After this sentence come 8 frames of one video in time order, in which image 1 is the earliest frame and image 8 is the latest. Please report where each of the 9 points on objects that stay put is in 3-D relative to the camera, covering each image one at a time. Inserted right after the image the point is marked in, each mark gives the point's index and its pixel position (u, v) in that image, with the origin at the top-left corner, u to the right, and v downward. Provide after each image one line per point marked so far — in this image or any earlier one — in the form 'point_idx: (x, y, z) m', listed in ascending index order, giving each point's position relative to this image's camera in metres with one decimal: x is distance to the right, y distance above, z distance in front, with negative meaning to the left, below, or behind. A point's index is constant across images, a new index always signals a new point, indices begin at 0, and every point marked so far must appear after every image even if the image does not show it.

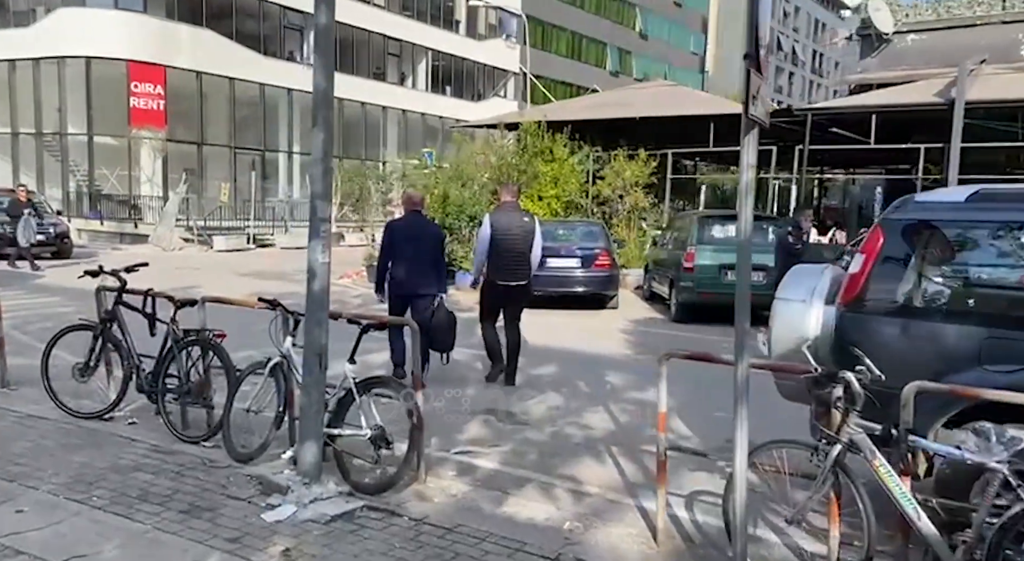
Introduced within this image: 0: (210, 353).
0: (-2.1, -0.5, +5.4) m
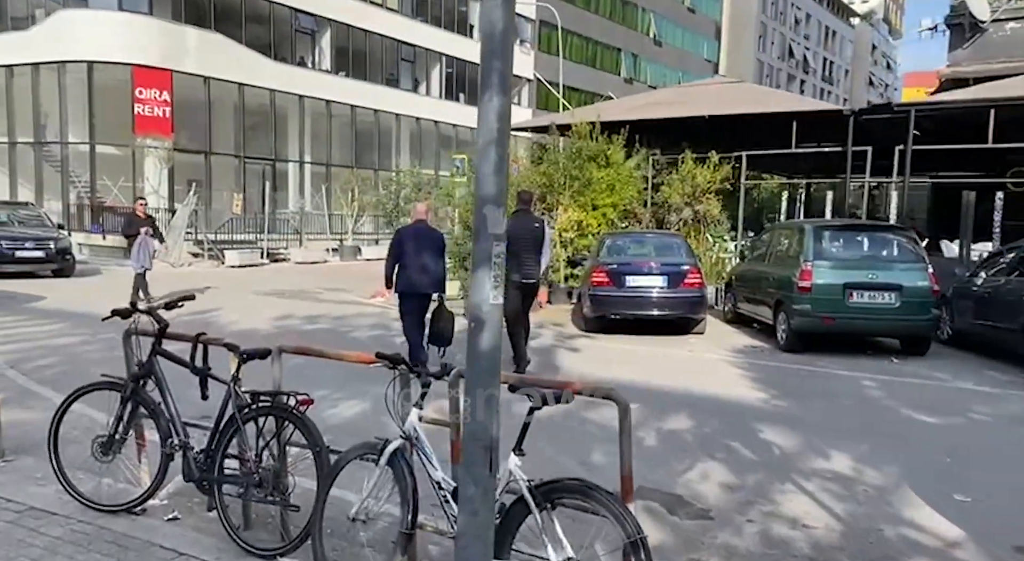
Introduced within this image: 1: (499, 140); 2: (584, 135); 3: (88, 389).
0: (-1.1, -0.7, +3.8) m
1: (-0.1, +0.5, +2.8) m
2: (+1.4, +2.8, +15.3) m
3: (-2.4, -0.6, +4.6) m
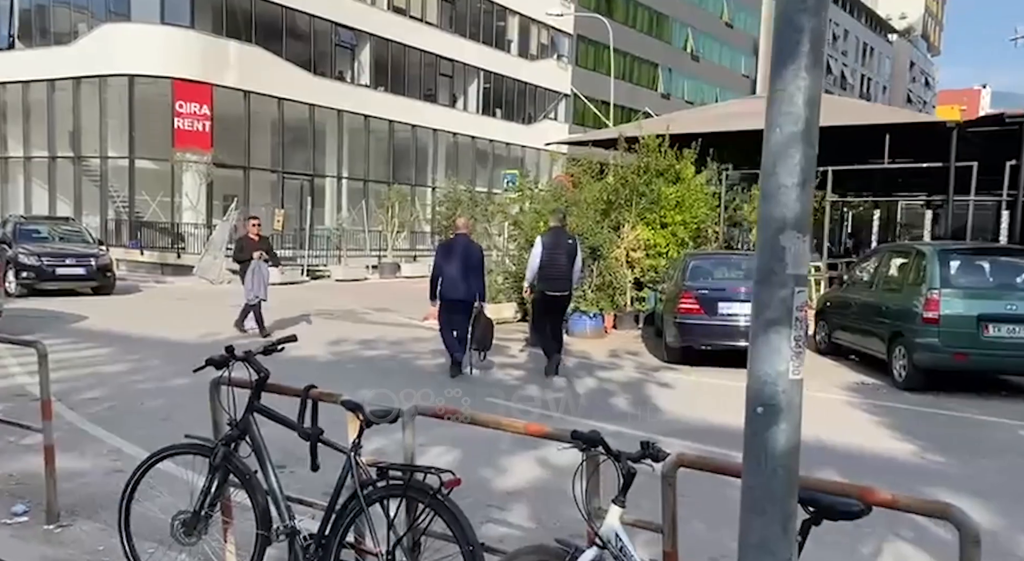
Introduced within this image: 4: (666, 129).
0: (-0.3, -0.9, +3.0) m
1: (+0.7, +0.3, +1.9) m
2: (+2.6, +2.4, +14.4) m
3: (-1.6, -0.8, +3.7) m
4: (+2.9, +2.8, +14.8) m
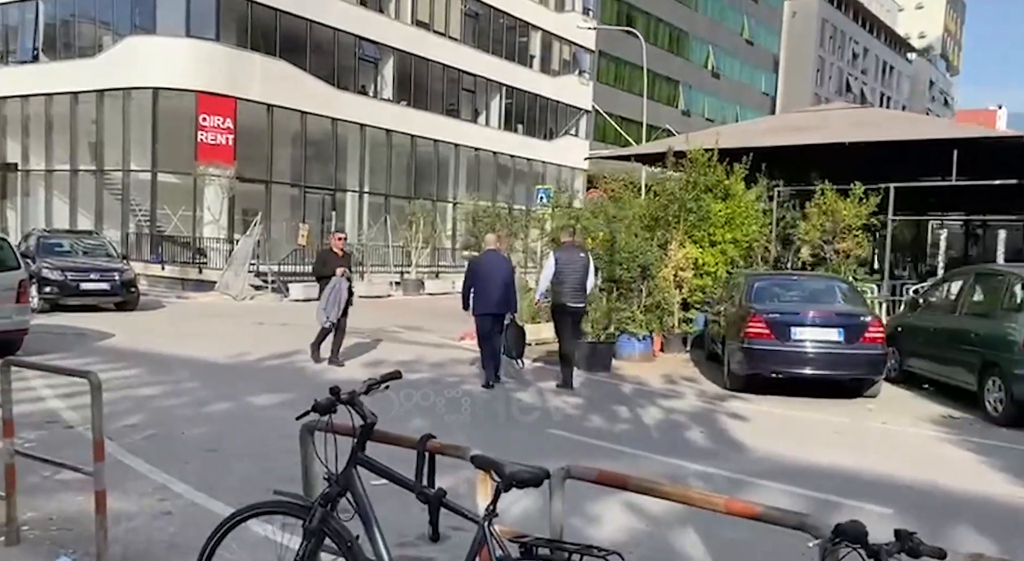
0: (+0.3, -1.0, +2.4) m
1: (+1.3, +0.2, +1.3) m
2: (+3.3, +2.0, +13.8) m
3: (-1.1, -0.9, +3.2) m
4: (+3.6, +2.5, +14.3) m
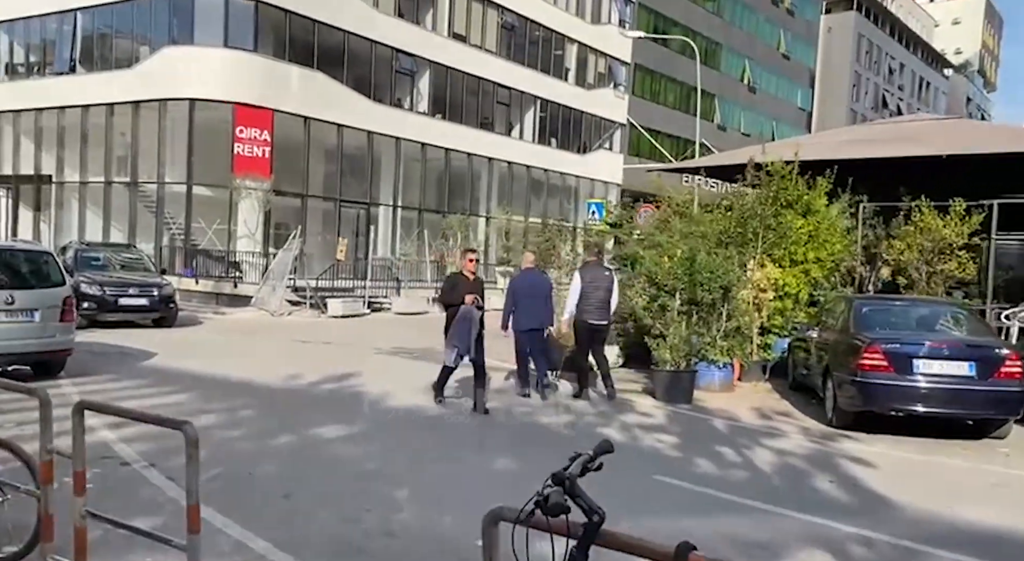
0: (+1.1, -1.1, +1.5) m
1: (+2.0, +0.1, +0.5) m
2: (+4.4, +1.6, +12.9) m
3: (-0.3, -1.1, +2.4) m
4: (+4.7, +2.1, +13.4) m
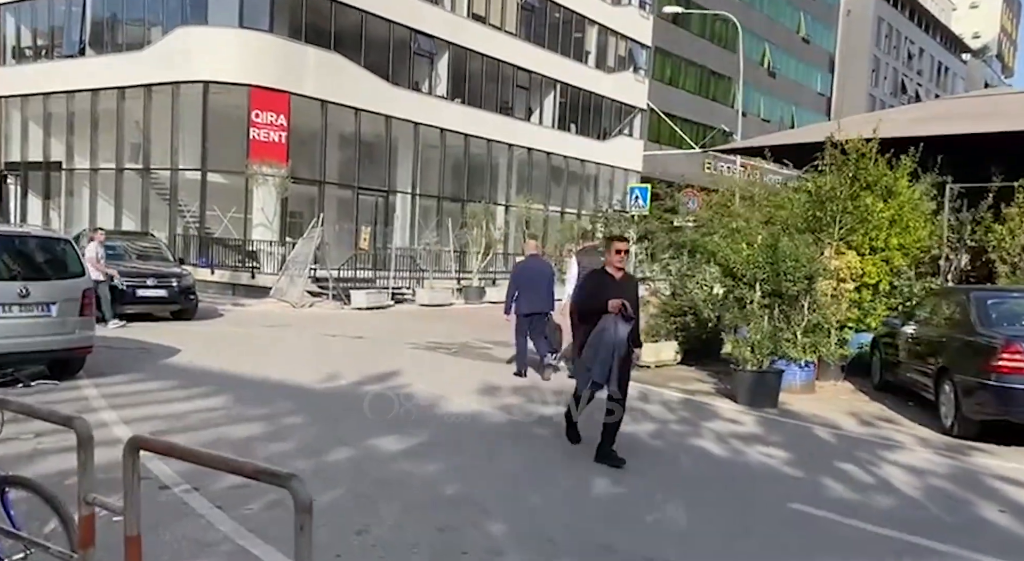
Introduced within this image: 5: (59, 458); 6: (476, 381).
0: (+1.8, -1.1, +0.5) m
1: (+2.8, +0.1, -0.6) m
2: (+5.2, +1.8, +11.8) m
3: (+0.5, -1.1, +1.3) m
4: (+5.6, +2.2, +12.3) m
5: (-3.6, -1.4, +6.4) m
6: (-0.5, -1.4, +10.8) m
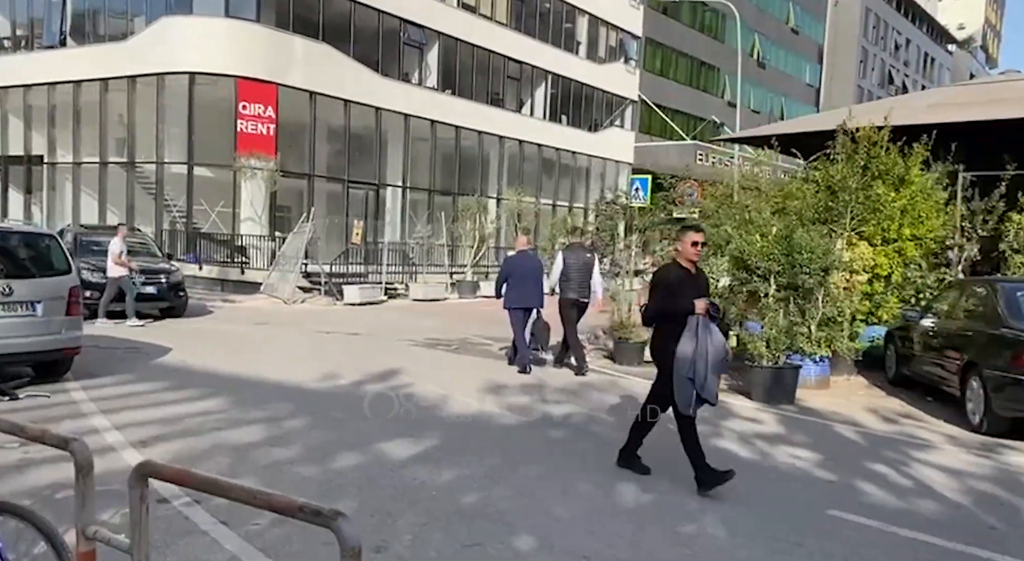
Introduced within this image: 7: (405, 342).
0: (+2.0, -1.1, +0.1) m
1: (+3.0, +0.1, -0.9) m
2: (+5.2, +1.9, +11.5) m
3: (+0.7, -1.1, +1.0) m
4: (+5.6, +2.4, +12.0) m
5: (-3.5, -1.4, +5.9) m
6: (-0.4, -1.3, +10.5) m
7: (-1.9, -1.1, +14.3) m
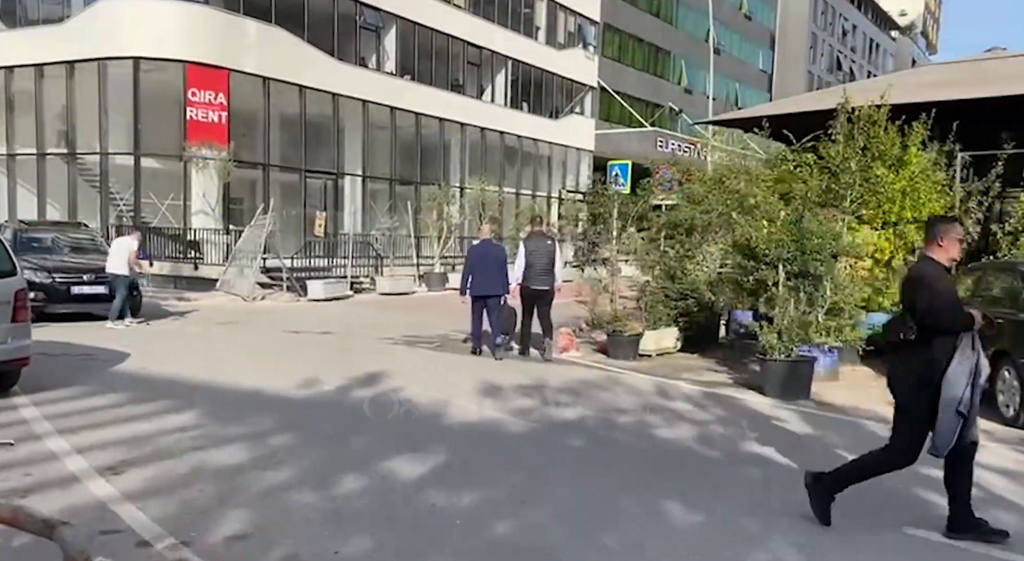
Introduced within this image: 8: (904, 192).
0: (+2.6, -1.1, -0.4) m
1: (+3.6, +0.1, -1.4) m
2: (+5.0, +2.1, +11.1) m
3: (+1.2, -1.1, +0.3) m
4: (+5.4, +2.6, +11.6) m
5: (-3.2, -1.5, +5.0) m
6: (-0.4, -1.2, +9.7) m
7: (-2.2, -1.0, +13.5) m
8: (+5.4, +1.2, +11.1) m
